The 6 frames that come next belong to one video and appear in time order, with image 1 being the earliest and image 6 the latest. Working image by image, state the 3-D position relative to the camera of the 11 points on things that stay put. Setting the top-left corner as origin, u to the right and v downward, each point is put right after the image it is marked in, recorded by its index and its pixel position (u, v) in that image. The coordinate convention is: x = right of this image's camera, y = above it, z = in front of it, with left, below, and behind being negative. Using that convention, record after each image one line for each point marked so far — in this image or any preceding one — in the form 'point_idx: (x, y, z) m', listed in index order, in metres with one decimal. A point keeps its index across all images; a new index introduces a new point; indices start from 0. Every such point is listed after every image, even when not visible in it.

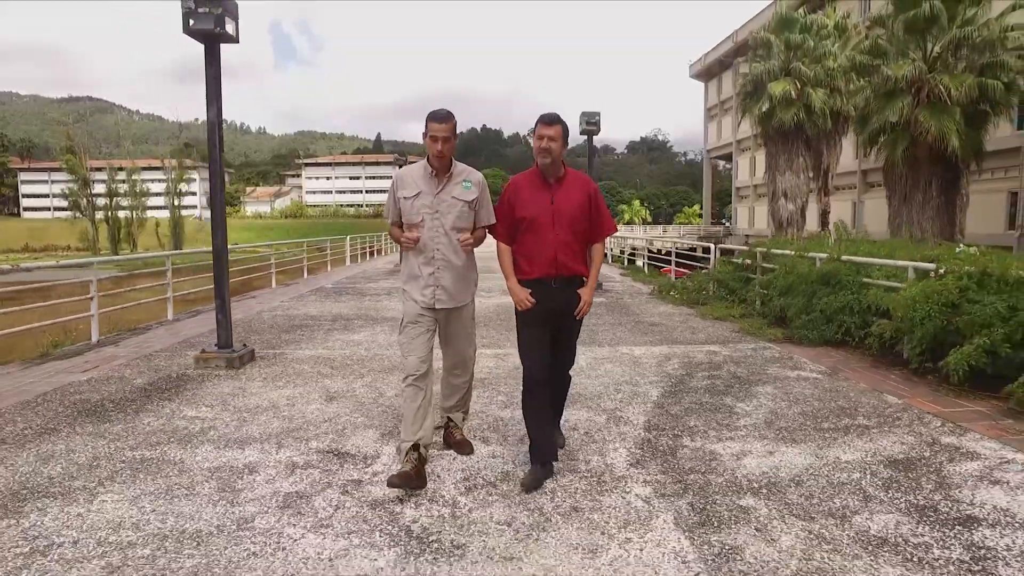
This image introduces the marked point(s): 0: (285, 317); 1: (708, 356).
0: (-3.7, -0.5, +8.8) m
1: (+2.1, -0.7, +5.9) m
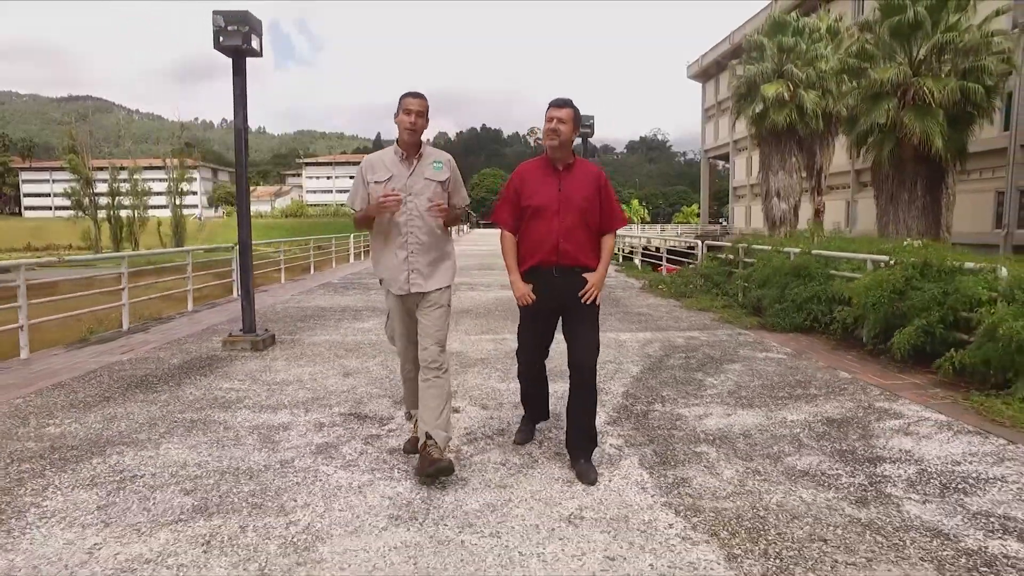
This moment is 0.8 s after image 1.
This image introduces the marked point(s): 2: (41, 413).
0: (-3.7, -0.3, +9.4) m
1: (+2.1, -0.6, +6.5) m
2: (-3.6, -1.0, +4.2) m
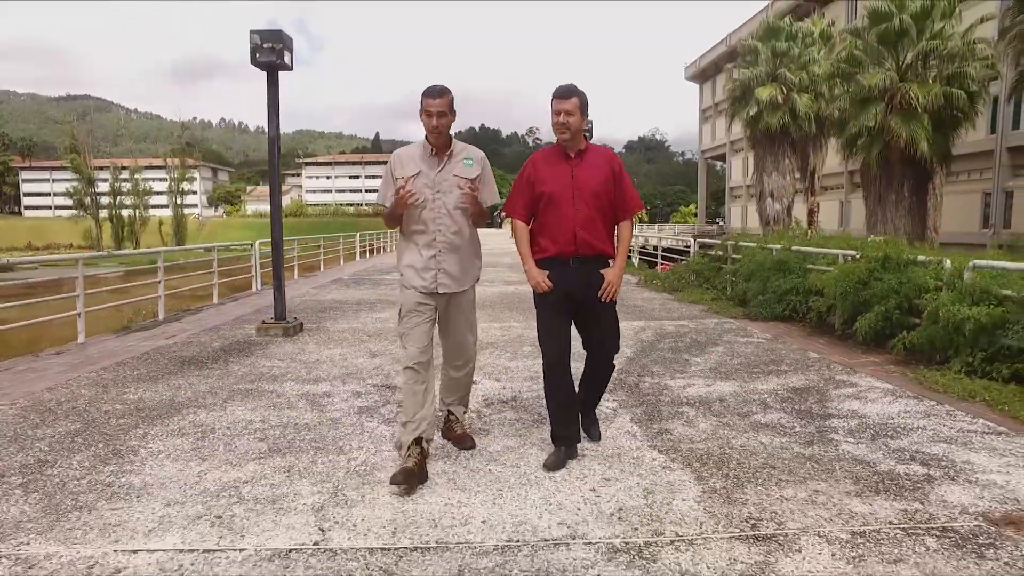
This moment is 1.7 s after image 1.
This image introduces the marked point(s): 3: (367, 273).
0: (-3.6, -0.2, +10.1) m
1: (+2.2, -0.5, +7.2) m
2: (-3.5, -0.8, +4.9) m
3: (-4.3, +0.4, +16.1) m
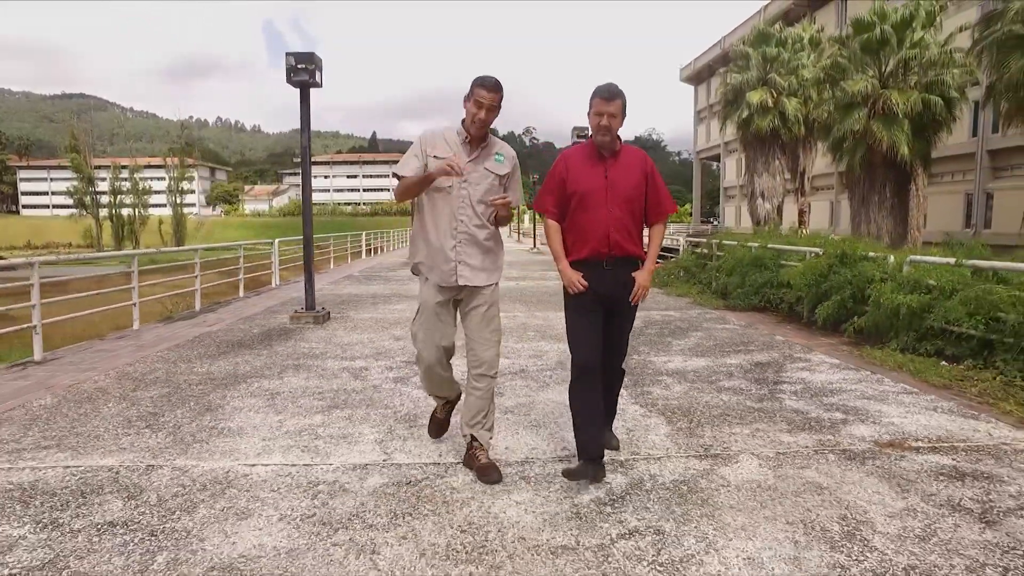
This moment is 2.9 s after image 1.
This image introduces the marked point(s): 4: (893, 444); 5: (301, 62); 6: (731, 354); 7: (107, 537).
0: (-3.6, -0.1, +10.9) m
1: (+2.2, -0.4, +8.0) m
2: (-3.4, -0.8, +5.7) m
3: (-4.3, +0.6, +16.9) m
4: (+2.4, -1.0, +3.4) m
5: (-2.9, +3.1, +7.5) m
6: (+2.4, -0.7, +5.9) m
7: (-1.8, -1.1, +2.4) m
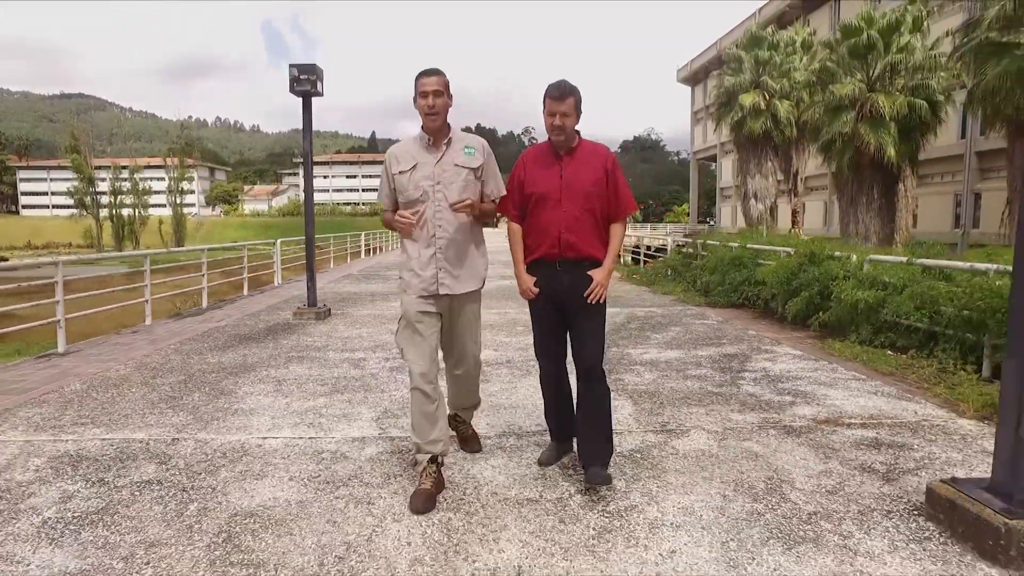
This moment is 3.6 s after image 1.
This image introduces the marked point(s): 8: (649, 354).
0: (-3.7, -0.1, +11.4) m
1: (+2.1, -0.4, +8.5) m
2: (-3.6, -0.7, +6.2) m
3: (-4.4, +0.6, +17.4) m
4: (+2.3, -0.9, +3.9) m
5: (-3.0, +3.1, +7.9) m
6: (+2.2, -0.7, +6.4) m
7: (-1.9, -1.1, +2.9) m
8: (+1.5, -0.7, +6.0) m
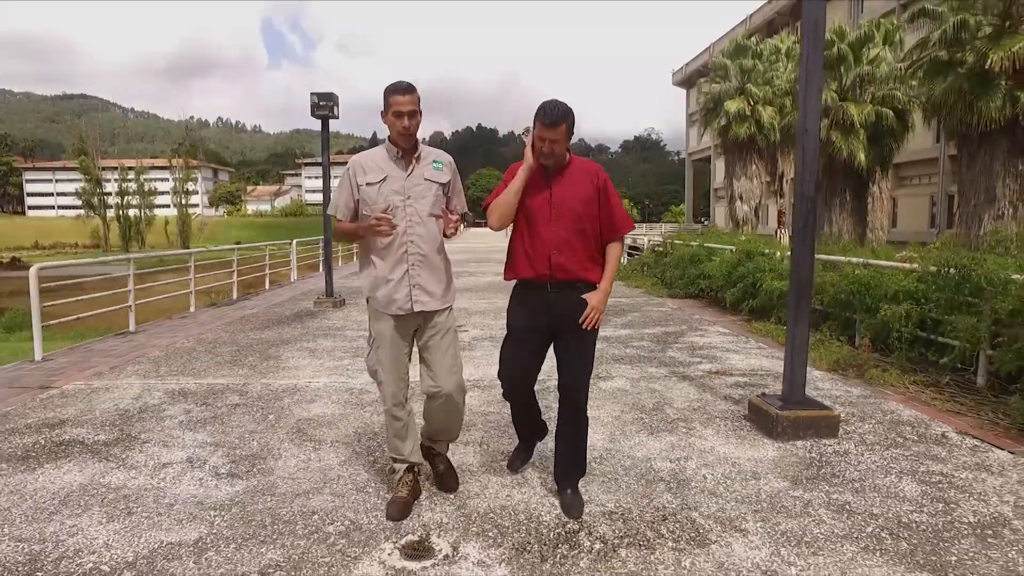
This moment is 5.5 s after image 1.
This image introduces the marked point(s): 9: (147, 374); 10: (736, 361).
0: (-3.9, 0.0, +12.8) m
1: (+1.9, -0.3, +9.9) m
2: (-3.8, -0.6, +7.6) m
3: (-4.6, +0.7, +18.8) m
4: (+2.0, -0.8, +5.3) m
5: (-3.3, +3.2, +9.4) m
6: (+2.0, -0.6, +7.8) m
7: (-2.2, -1.0, +4.3) m
8: (+1.3, -0.6, +7.4) m
9: (-3.5, -0.8, +5.2) m
10: (+2.4, -0.8, +5.8) m
